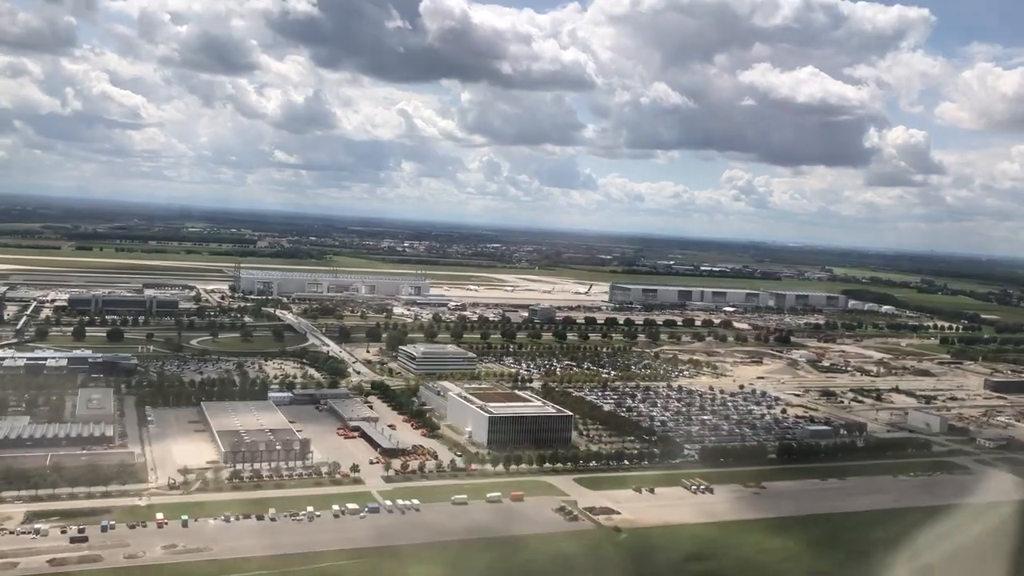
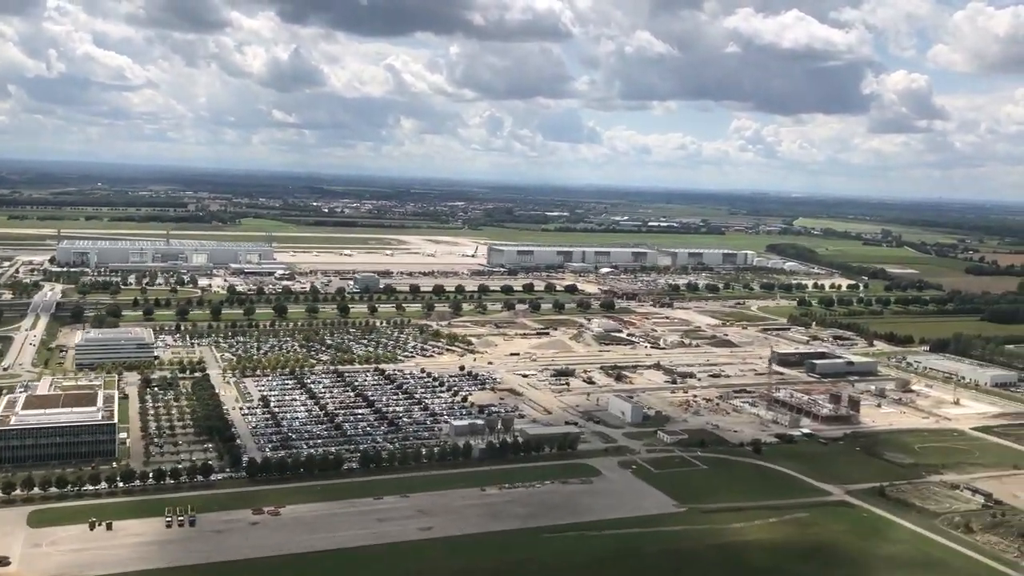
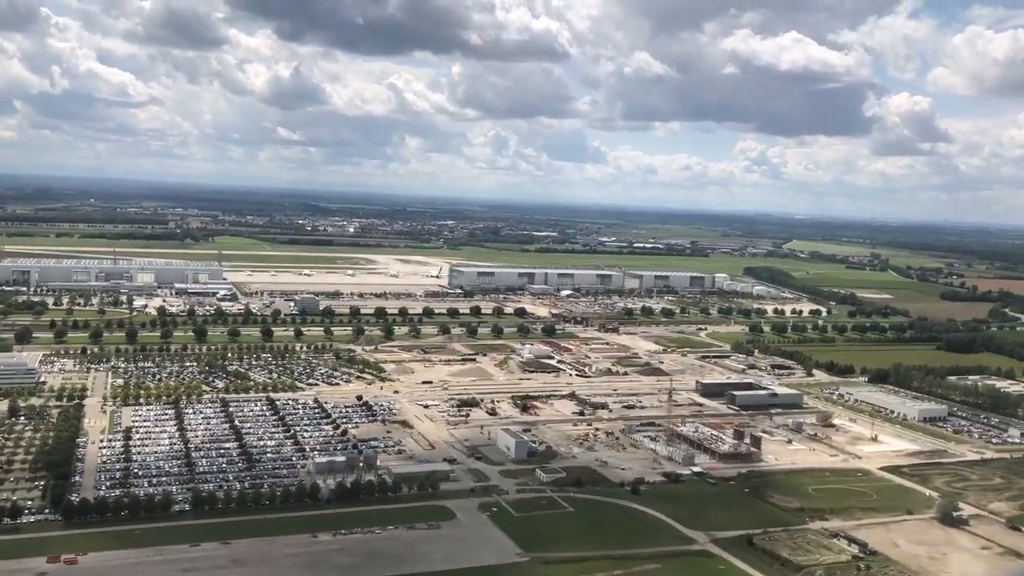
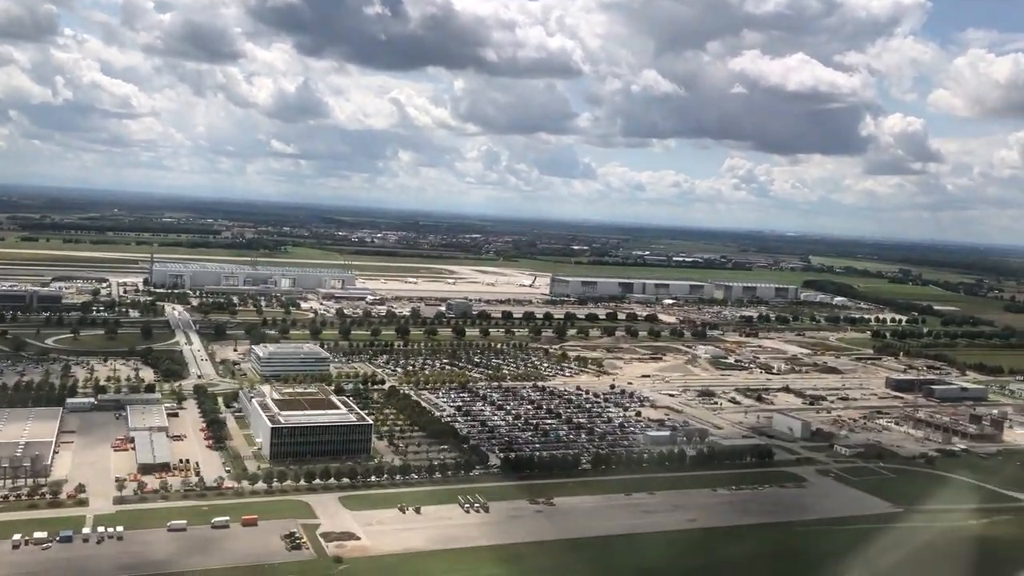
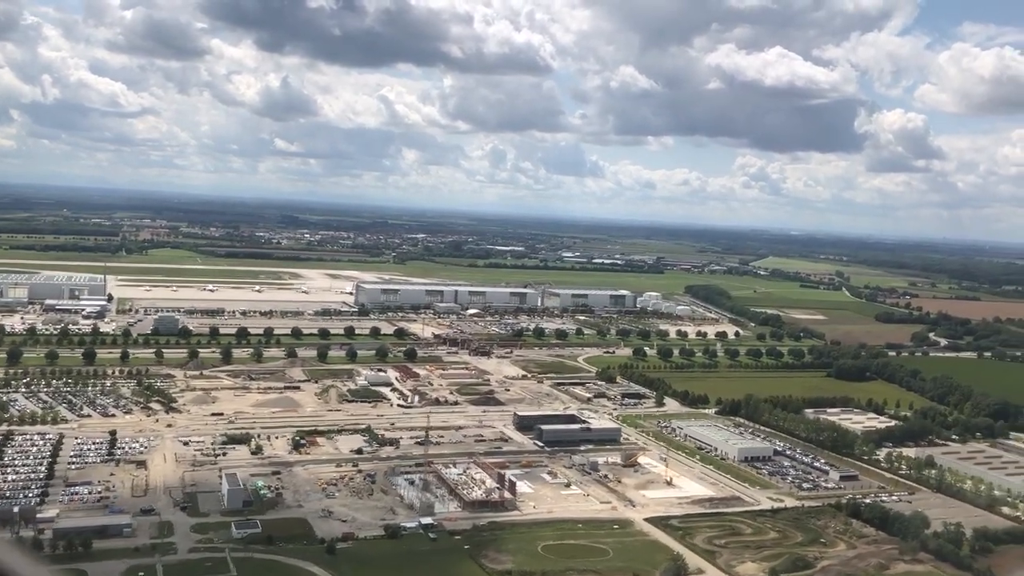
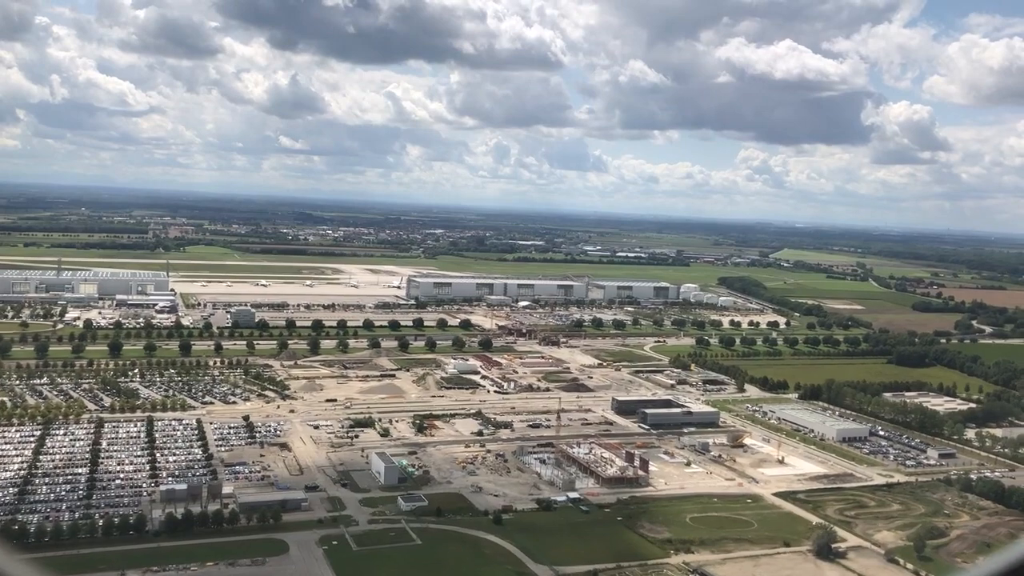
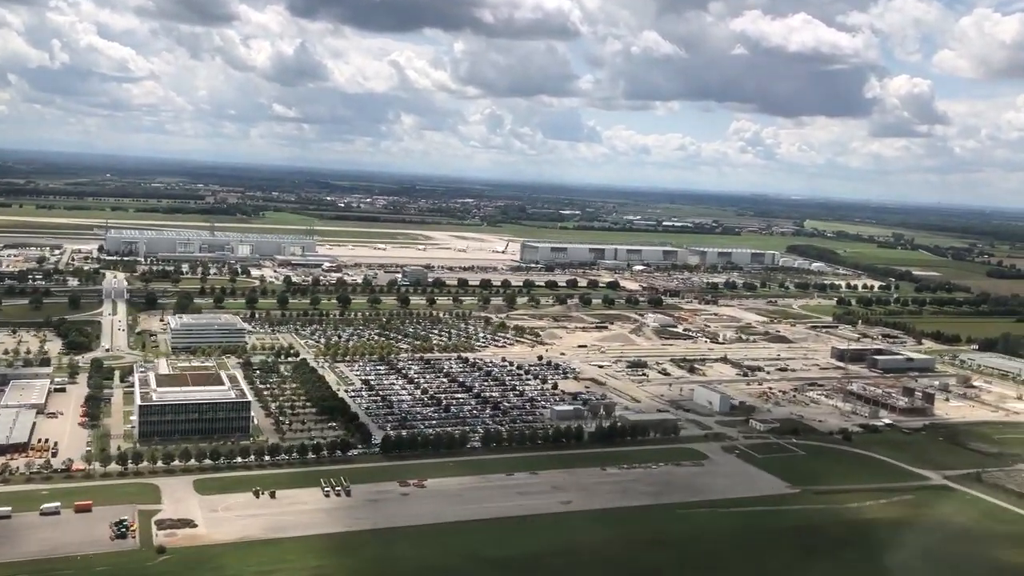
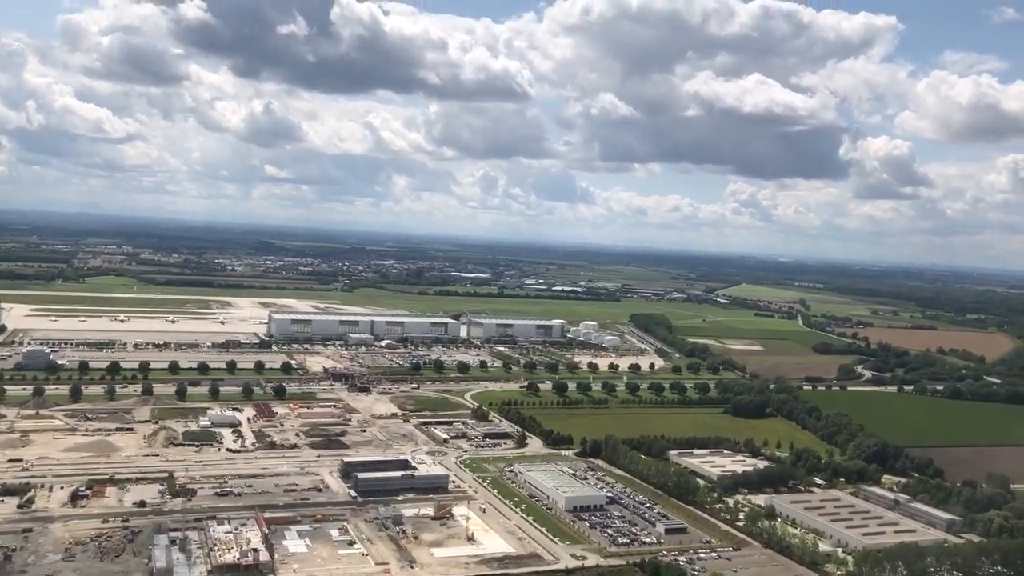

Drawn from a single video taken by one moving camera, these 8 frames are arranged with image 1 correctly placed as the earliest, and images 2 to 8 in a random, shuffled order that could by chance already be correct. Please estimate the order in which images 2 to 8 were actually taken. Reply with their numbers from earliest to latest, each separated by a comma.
4, 7, 2, 3, 6, 5, 8
